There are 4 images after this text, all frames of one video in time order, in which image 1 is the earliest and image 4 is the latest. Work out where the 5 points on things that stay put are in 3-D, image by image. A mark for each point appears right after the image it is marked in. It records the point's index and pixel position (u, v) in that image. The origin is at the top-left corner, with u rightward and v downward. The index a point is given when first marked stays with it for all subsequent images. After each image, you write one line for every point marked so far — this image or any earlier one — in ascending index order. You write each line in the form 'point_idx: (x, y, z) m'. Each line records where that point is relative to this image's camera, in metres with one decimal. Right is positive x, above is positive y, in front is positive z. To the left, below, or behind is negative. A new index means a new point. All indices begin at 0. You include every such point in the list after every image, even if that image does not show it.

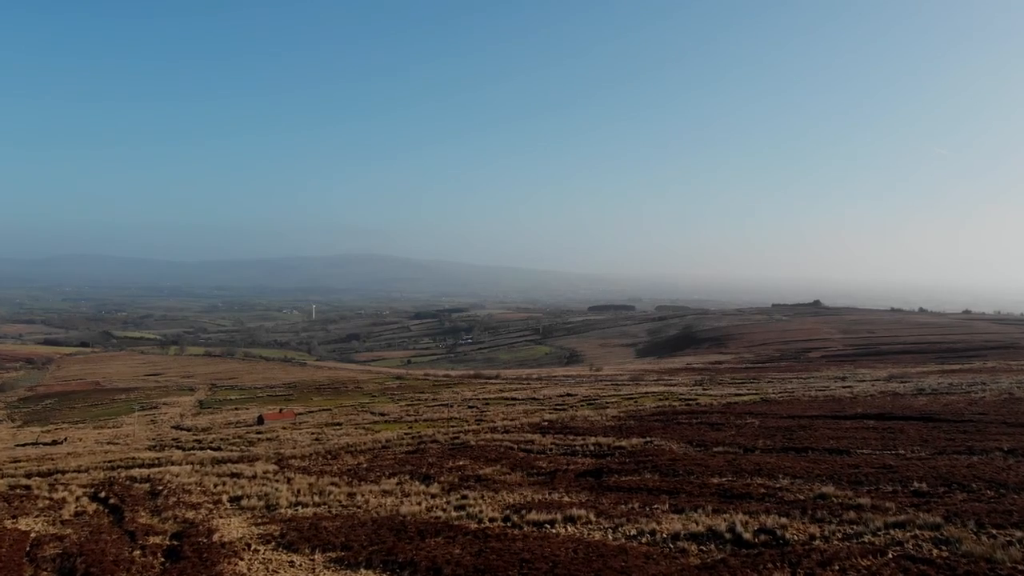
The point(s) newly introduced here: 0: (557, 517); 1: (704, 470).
0: (+1.1, -5.4, +13.5) m
1: (+5.8, -5.5, +17.4) m
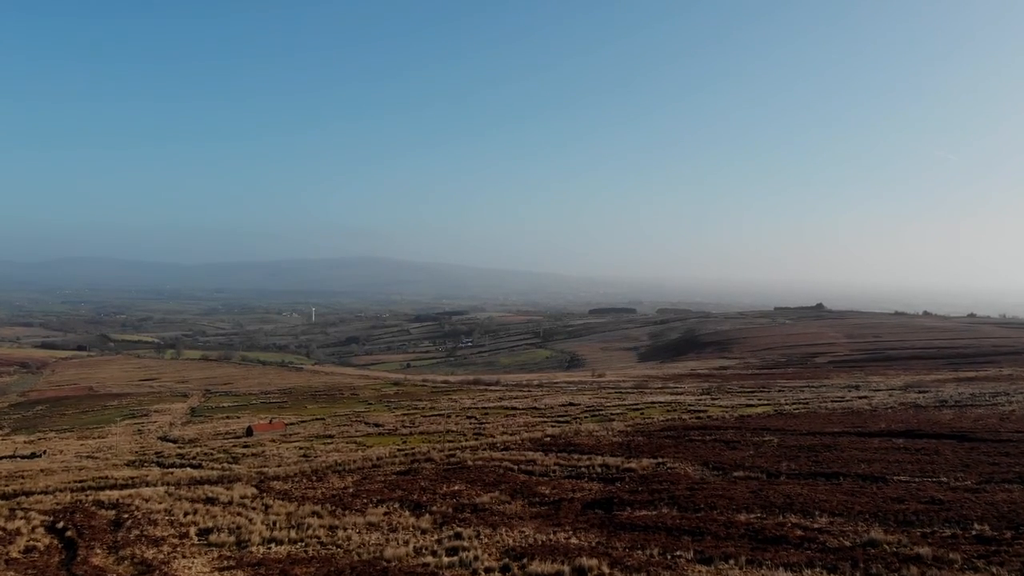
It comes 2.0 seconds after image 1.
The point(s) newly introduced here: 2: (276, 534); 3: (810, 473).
0: (+1.1, -5.7, +11.6) m
1: (+5.8, -5.8, +15.5) m
2: (-6.6, -6.9, +16.1) m
3: (+9.8, -6.1, +19.0) m
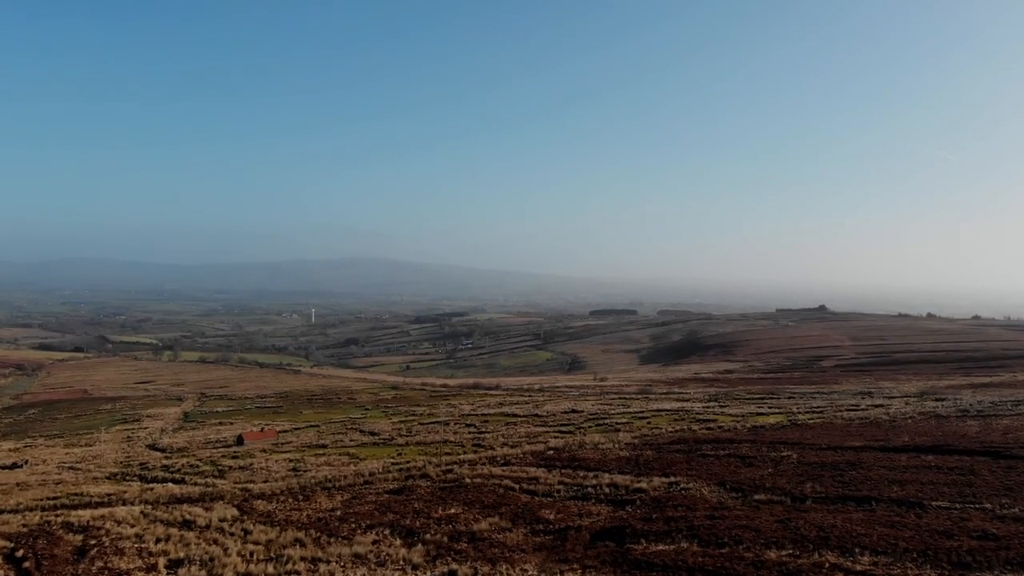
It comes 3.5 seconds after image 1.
0: (+1.1, -5.8, +10.0) m
1: (+5.8, -6.0, +13.9) m
2: (-6.6, -7.1, +14.6) m
3: (+9.9, -6.3, +17.4) m
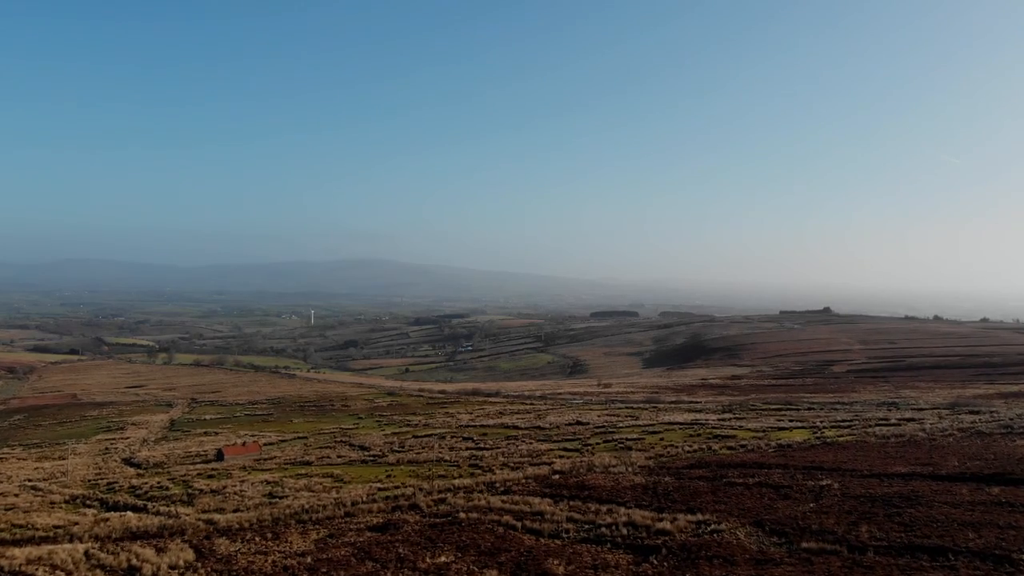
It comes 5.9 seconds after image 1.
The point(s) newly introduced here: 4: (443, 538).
0: (+1.1, -6.0, +7.1) m
1: (+5.9, -6.2, +11.0) m
2: (-6.6, -7.3, +11.7) m
3: (+9.9, -6.5, +14.5) m
4: (-2.1, -7.6, +17.5) m
